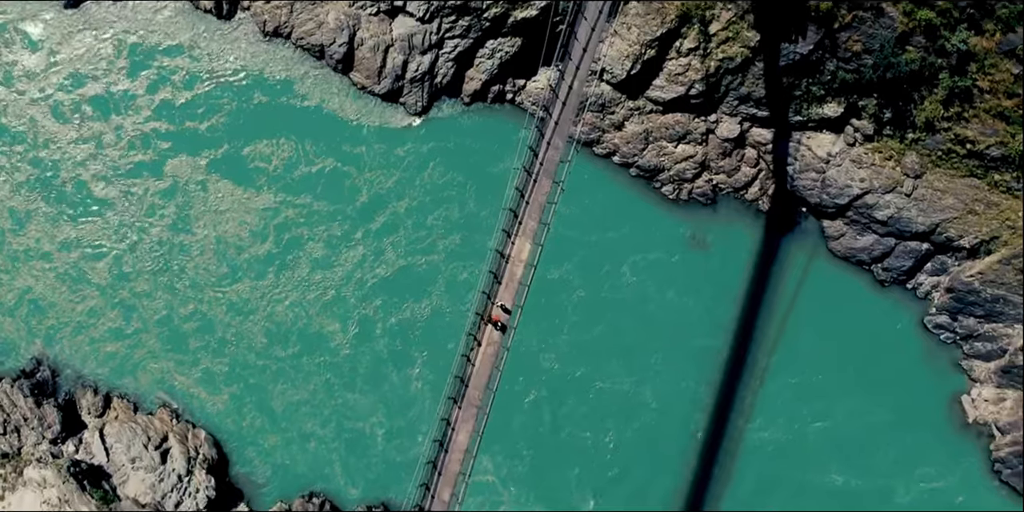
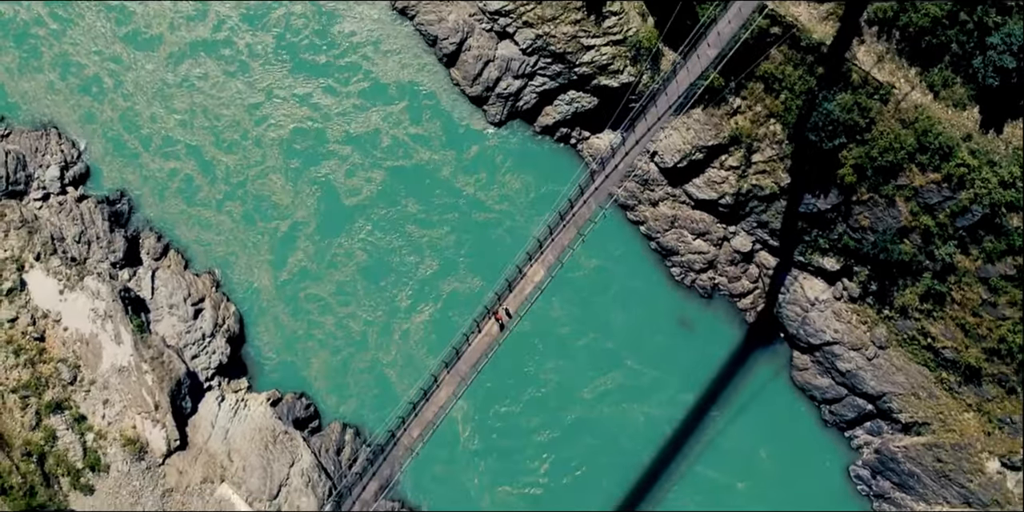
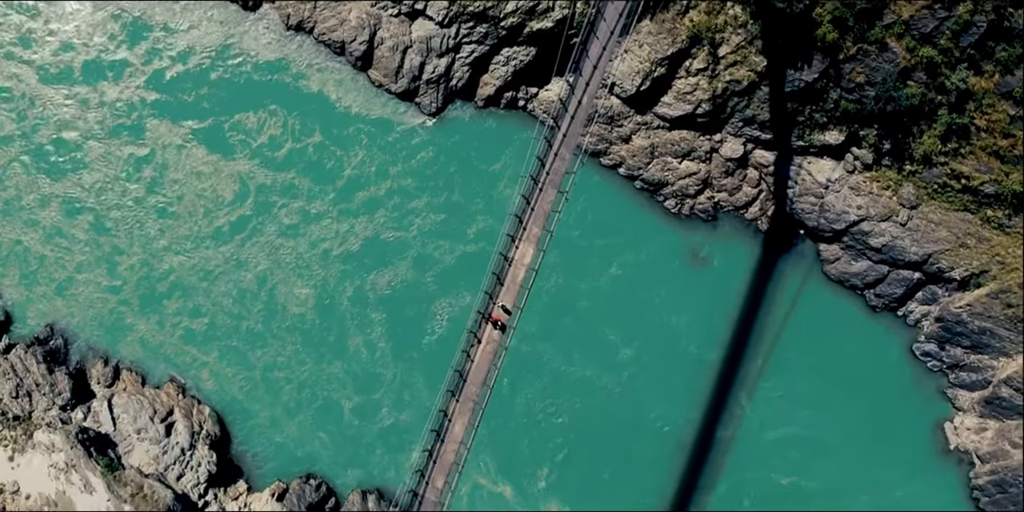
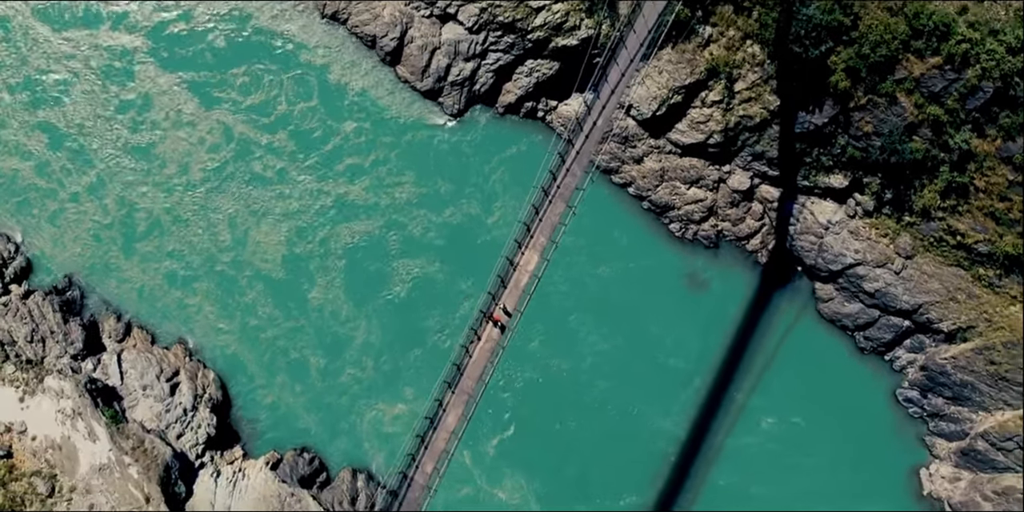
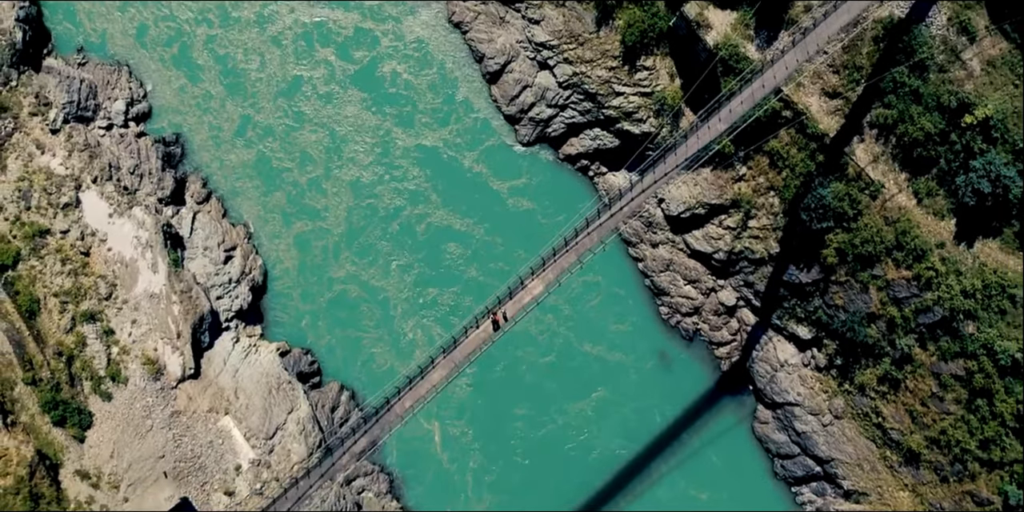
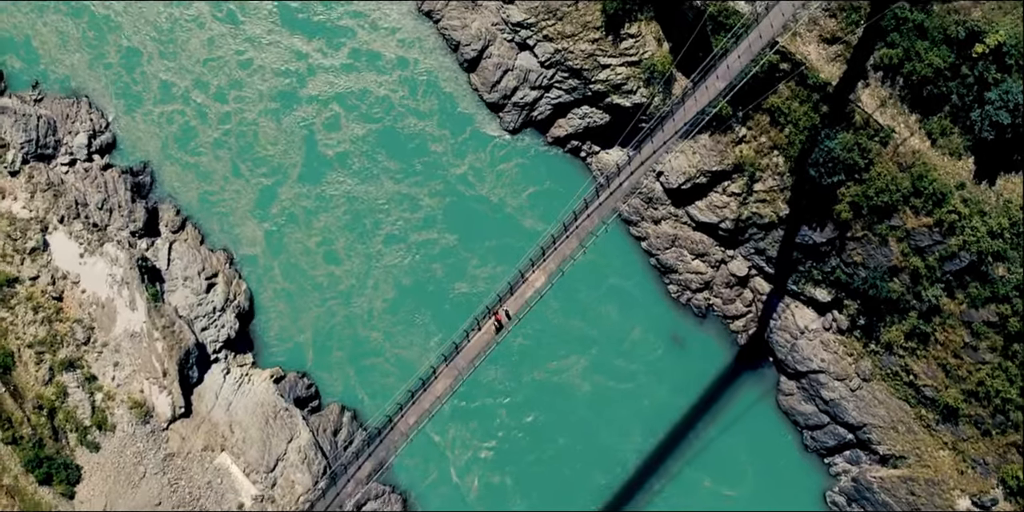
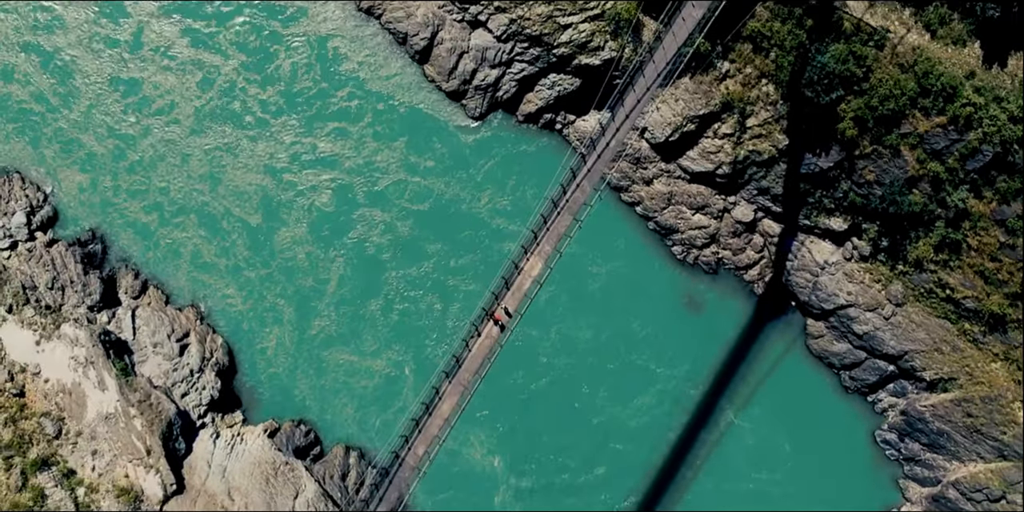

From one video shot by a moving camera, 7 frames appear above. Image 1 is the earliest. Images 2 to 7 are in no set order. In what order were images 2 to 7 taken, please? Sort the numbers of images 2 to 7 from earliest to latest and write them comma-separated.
3, 4, 7, 2, 6, 5
